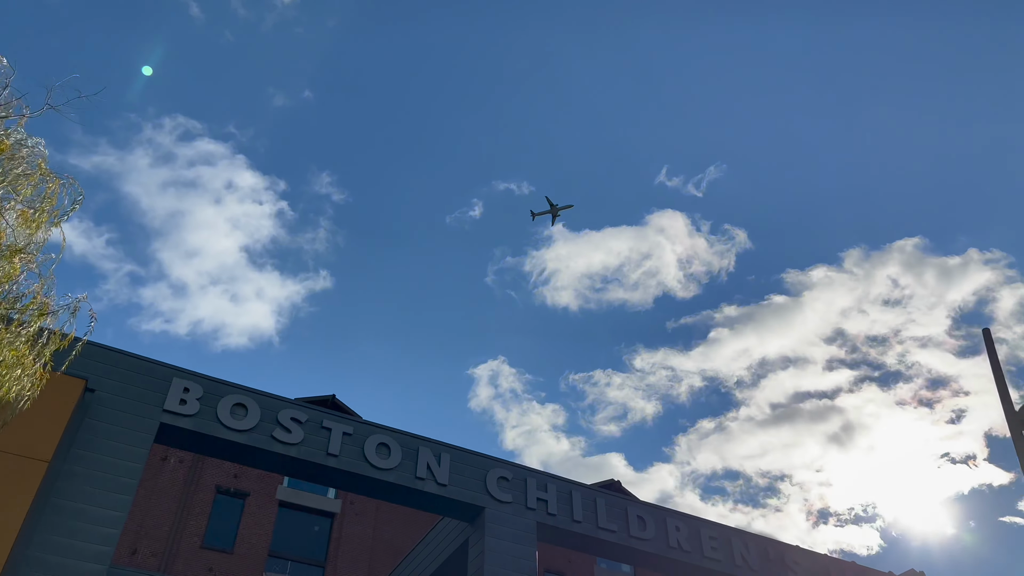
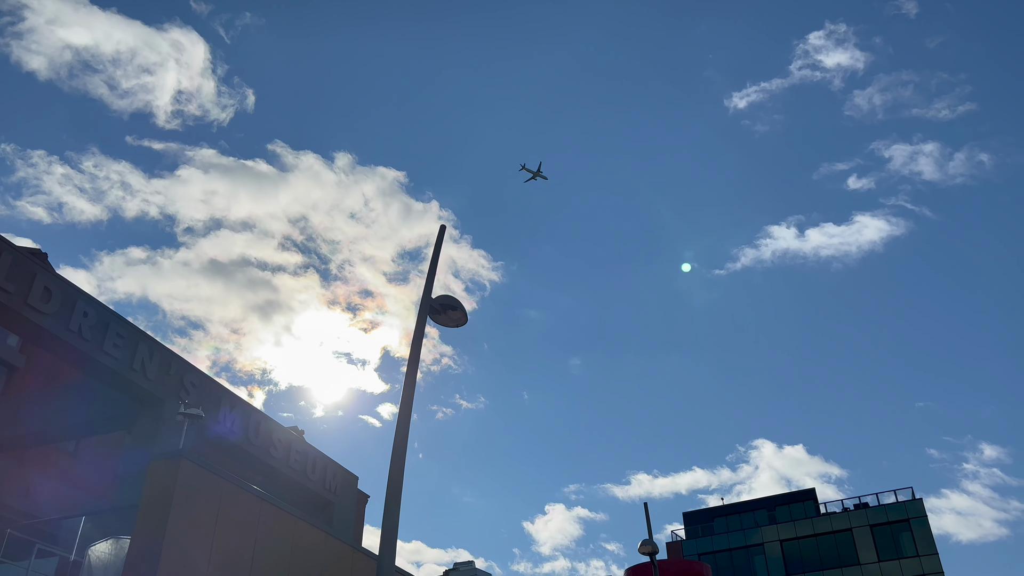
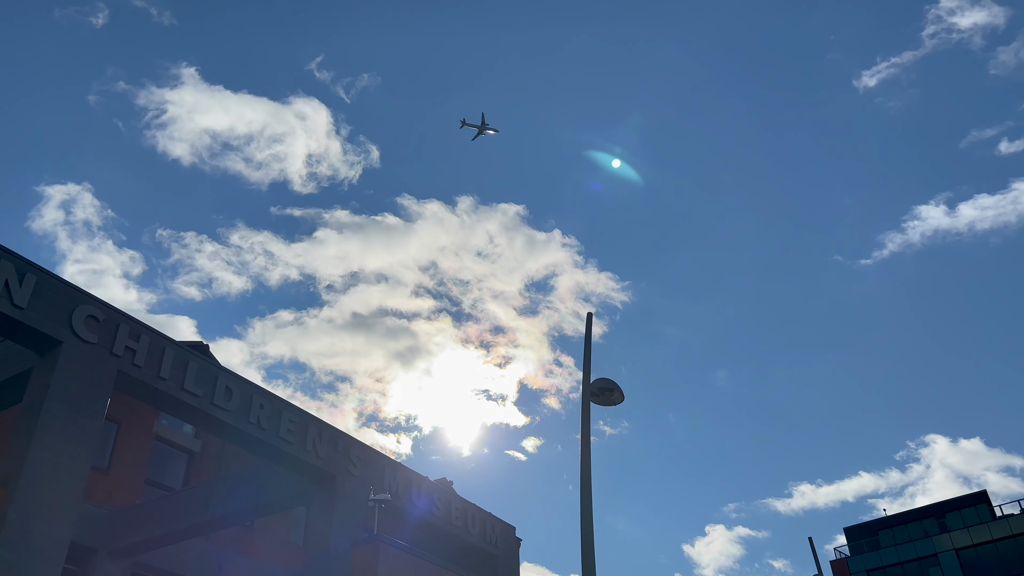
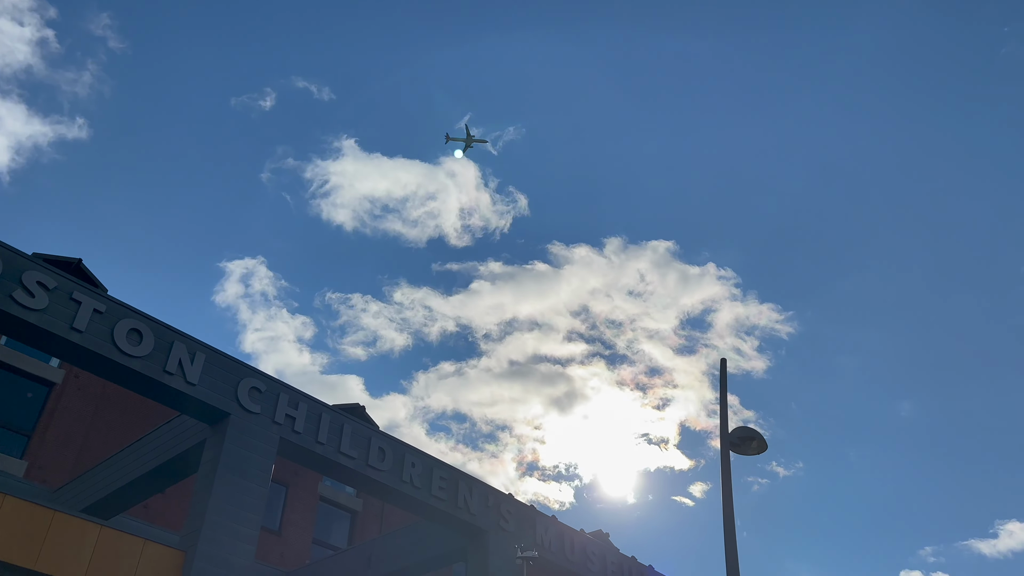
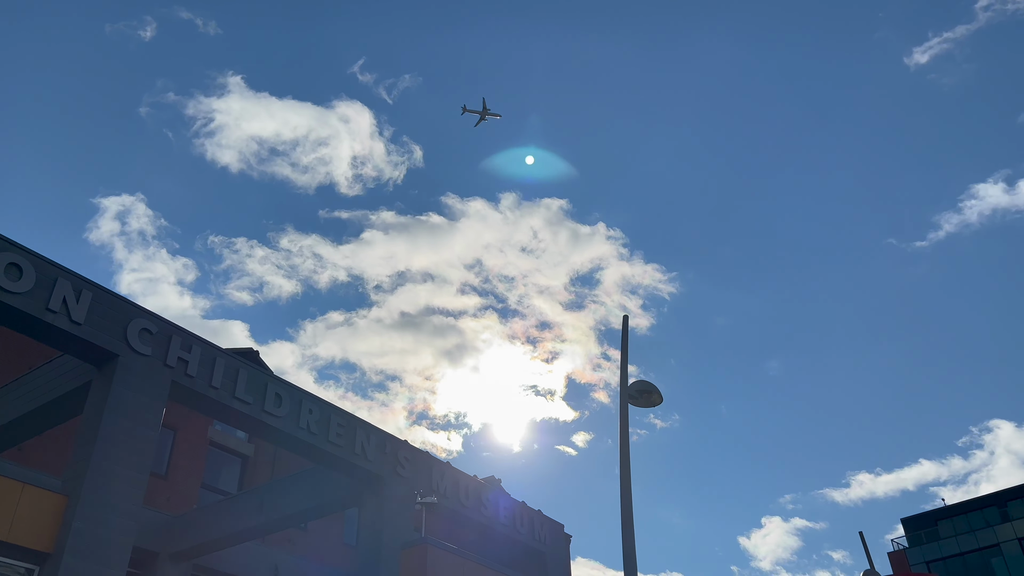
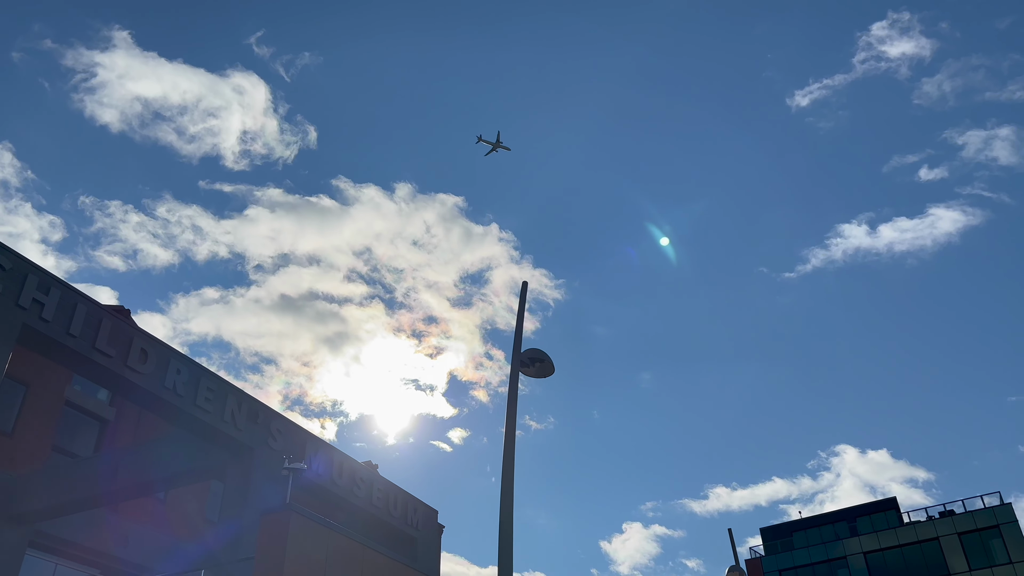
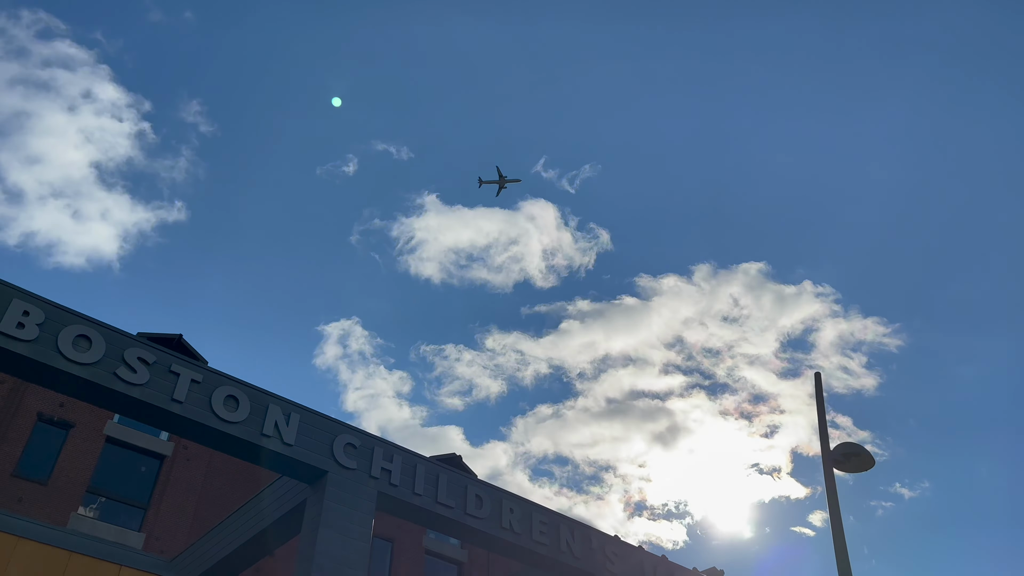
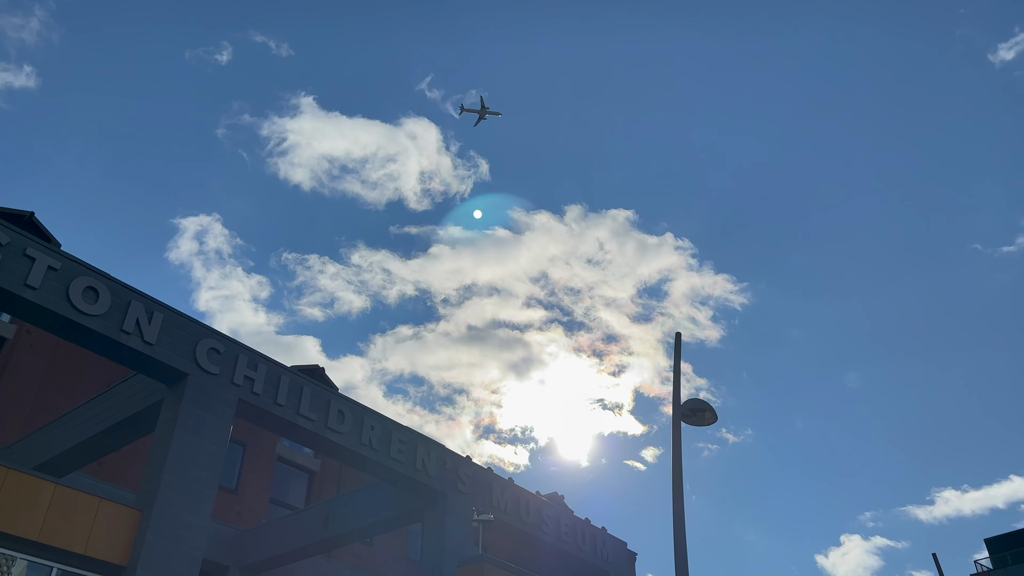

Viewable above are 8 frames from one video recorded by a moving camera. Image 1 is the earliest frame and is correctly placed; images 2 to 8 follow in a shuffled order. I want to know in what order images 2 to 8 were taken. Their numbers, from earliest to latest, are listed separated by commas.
7, 4, 8, 5, 3, 6, 2
